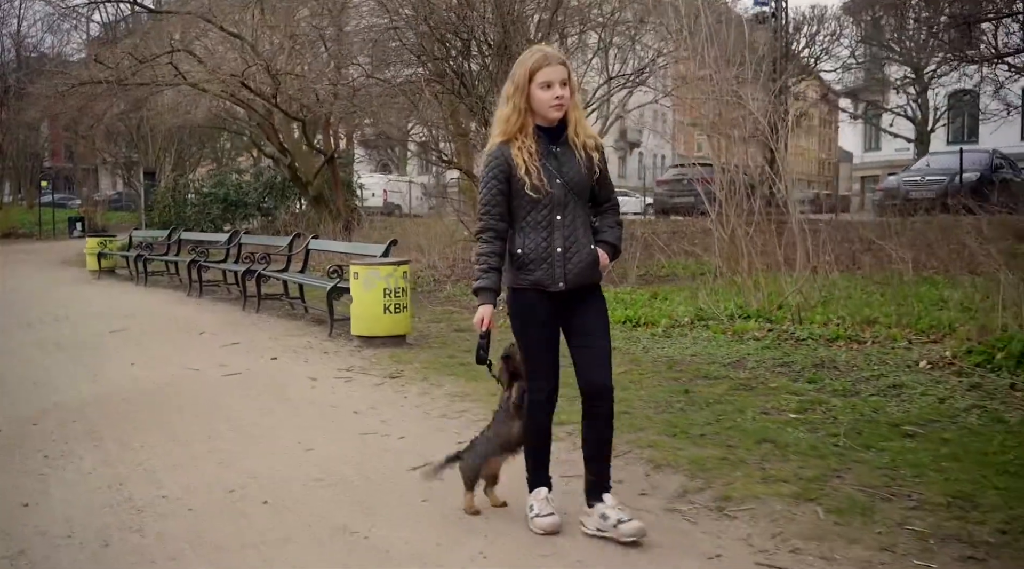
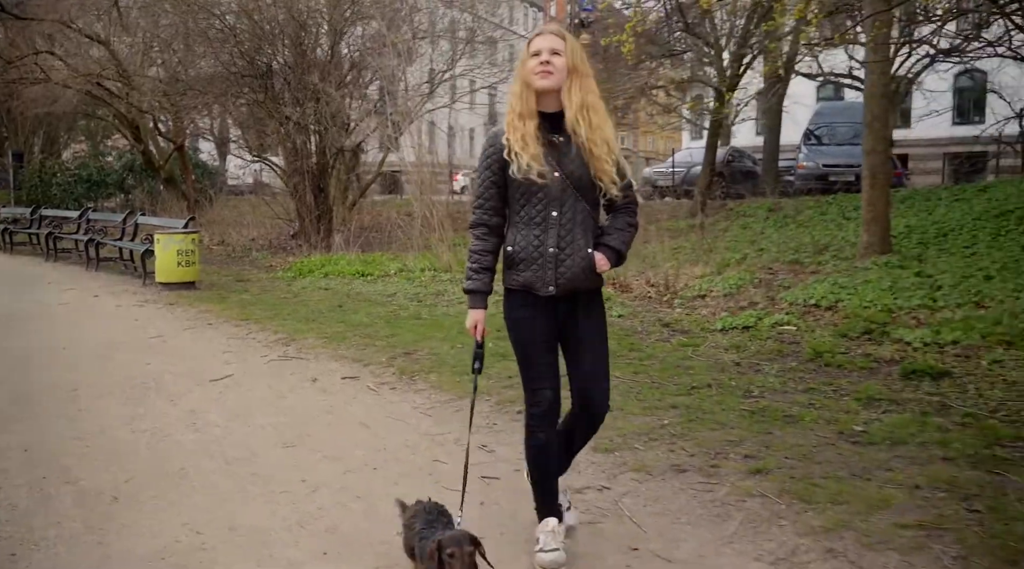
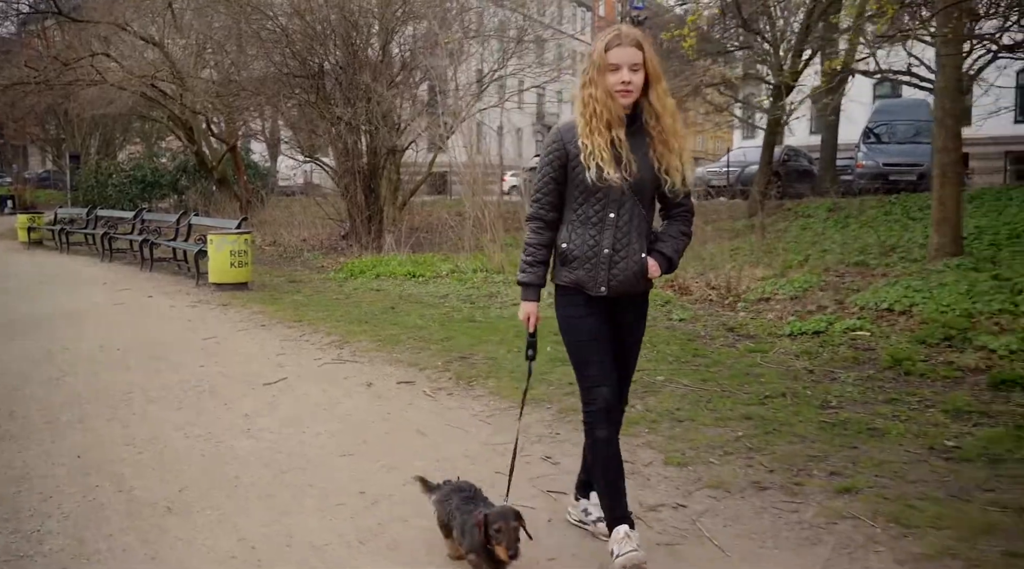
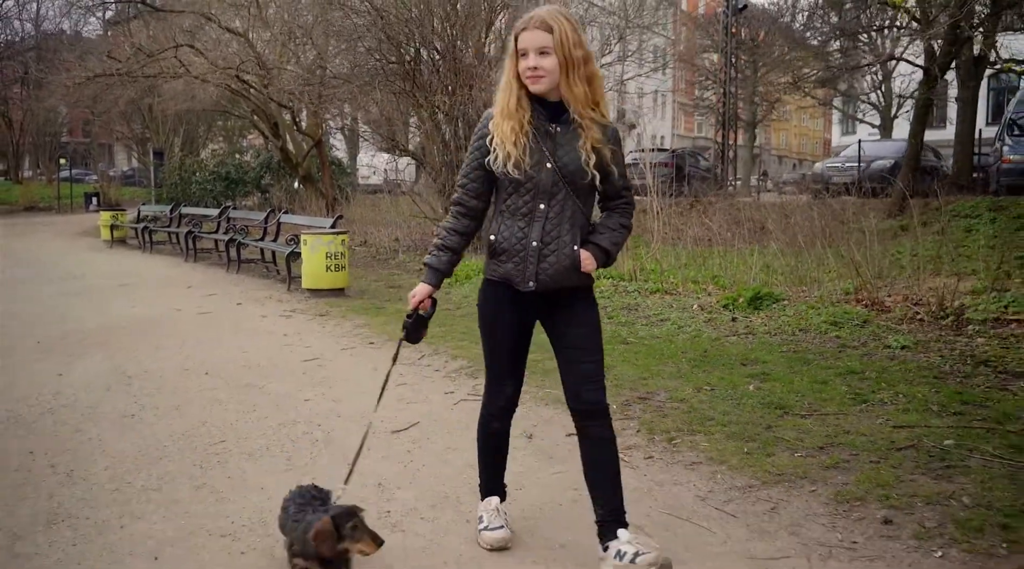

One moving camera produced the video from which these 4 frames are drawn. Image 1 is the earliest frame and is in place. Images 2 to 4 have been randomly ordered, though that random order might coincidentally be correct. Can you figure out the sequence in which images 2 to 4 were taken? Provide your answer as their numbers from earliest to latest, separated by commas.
4, 3, 2
